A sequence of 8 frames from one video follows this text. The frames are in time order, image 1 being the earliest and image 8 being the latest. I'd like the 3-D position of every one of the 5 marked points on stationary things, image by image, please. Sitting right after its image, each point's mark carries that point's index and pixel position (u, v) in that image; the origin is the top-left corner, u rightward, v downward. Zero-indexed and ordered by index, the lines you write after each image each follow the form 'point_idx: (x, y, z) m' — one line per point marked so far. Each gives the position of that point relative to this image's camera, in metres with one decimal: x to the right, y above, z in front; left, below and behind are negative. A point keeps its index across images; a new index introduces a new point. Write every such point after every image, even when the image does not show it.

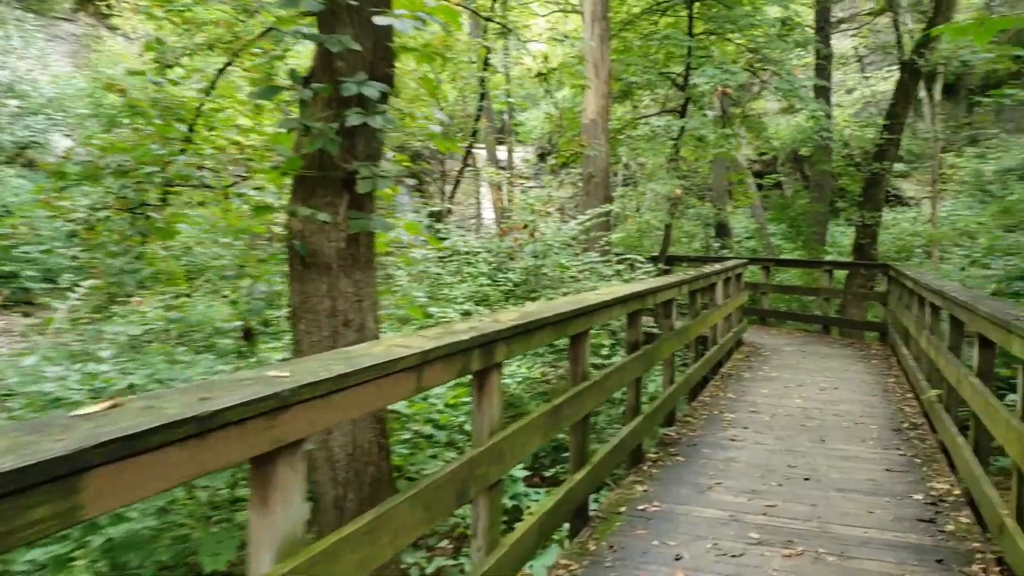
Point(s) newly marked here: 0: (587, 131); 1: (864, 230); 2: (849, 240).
0: (+0.7, +1.5, +7.7) m
1: (+3.6, +0.6, +8.6) m
2: (+4.9, +0.7, +12.2) m
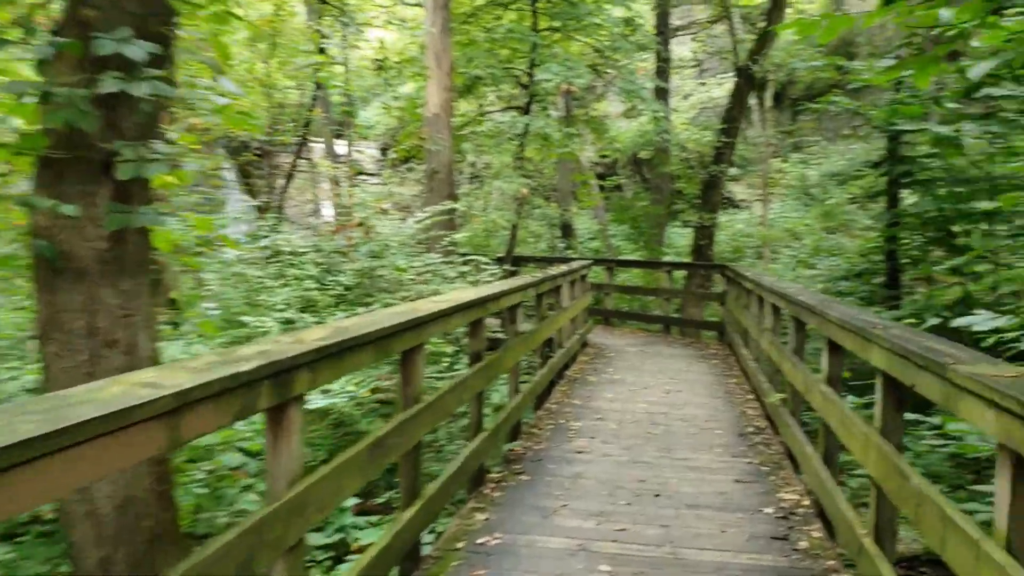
0: (-0.7, +1.4, +7.3) m
1: (+2.0, +0.6, +8.7) m
2: (+2.6, +0.7, +12.5) m
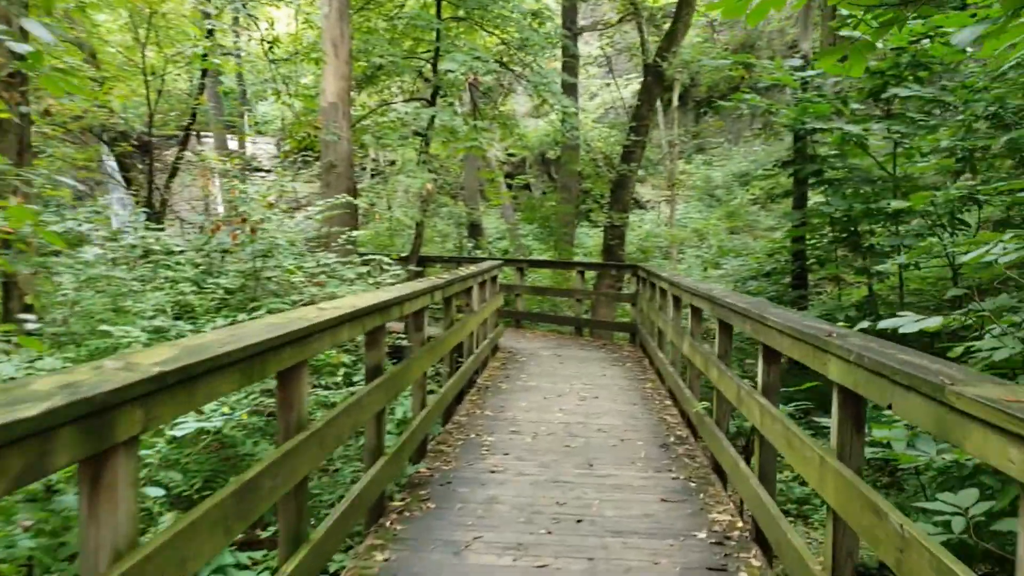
0: (-1.5, +1.4, +6.9) m
1: (+1.0, +0.6, +8.6) m
2: (+1.2, +0.7, +12.4) m
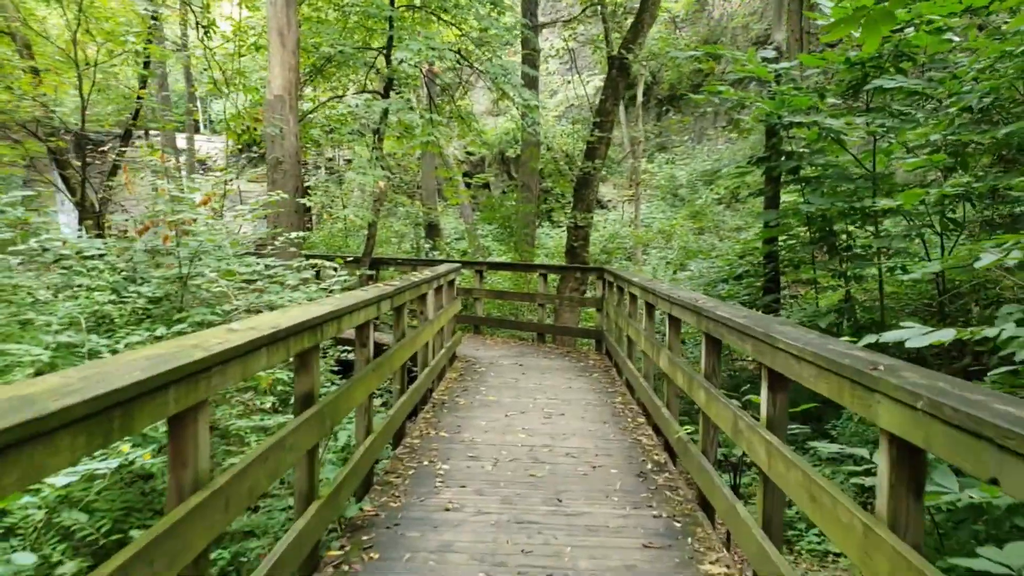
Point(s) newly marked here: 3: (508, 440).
0: (-1.9, +1.4, +6.4) m
1: (+0.6, +0.5, +8.2) m
2: (+0.6, +0.7, +12.0) m
3: (0.0, -0.7, +3.7) m
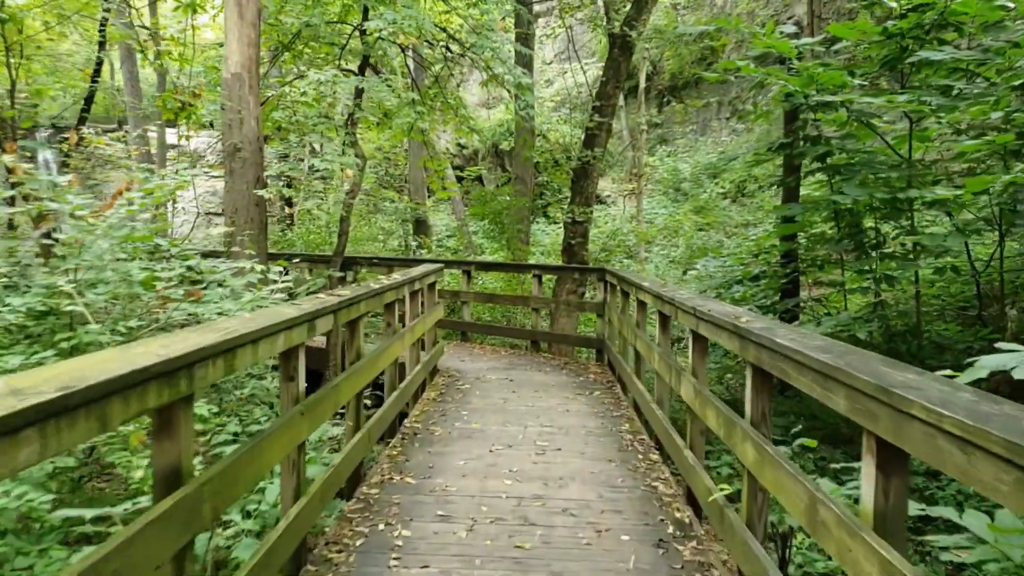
0: (-1.9, +1.4, +5.6) m
1: (+0.6, +0.5, +7.4) m
2: (+0.5, +0.7, +11.3) m
3: (-0.1, -0.7, +3.0) m
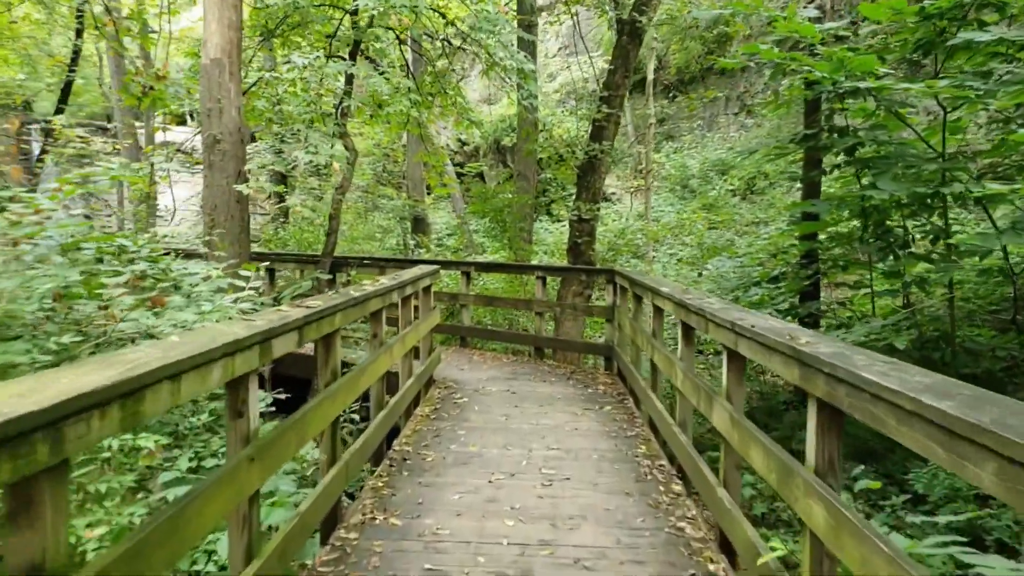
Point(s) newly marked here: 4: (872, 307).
0: (-1.9, +1.3, +5.2) m
1: (+0.6, +0.5, +7.0) m
2: (+0.6, +0.7, +10.8) m
3: (-0.1, -0.7, +2.5) m
4: (+2.7, -0.1, +6.1) m
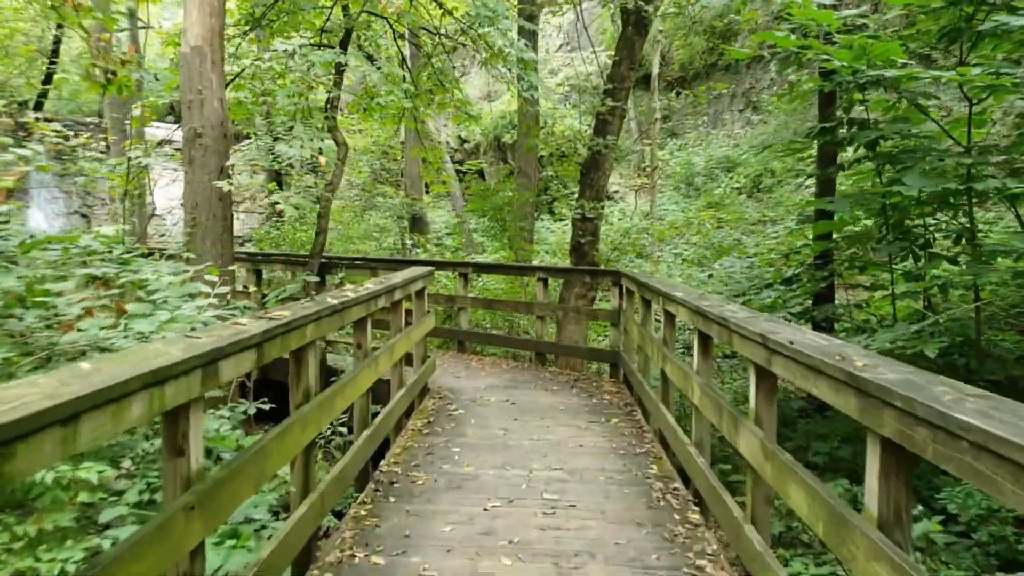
0: (-1.9, +1.3, +4.9) m
1: (+0.6, +0.5, +6.7) m
2: (+0.6, +0.7, +10.5) m
3: (-0.1, -0.8, +2.2) m
4: (+2.7, -0.2, +5.8) m
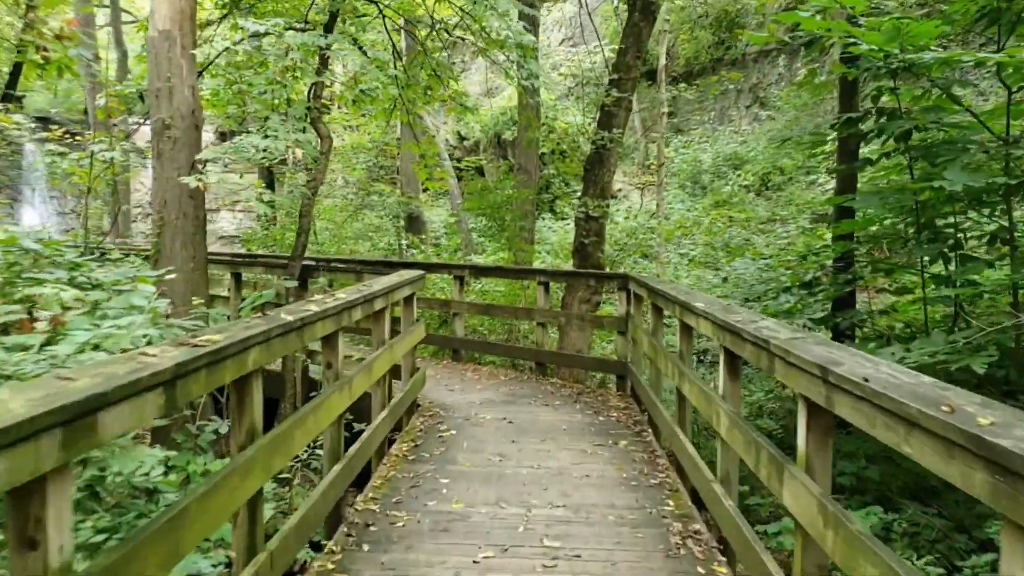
0: (-1.9, +1.3, +4.5) m
1: (+0.6, +0.5, +6.3) m
2: (+0.6, +0.6, +10.1) m
3: (-0.1, -0.8, +1.8) m
4: (+2.7, -0.2, +5.4) m
